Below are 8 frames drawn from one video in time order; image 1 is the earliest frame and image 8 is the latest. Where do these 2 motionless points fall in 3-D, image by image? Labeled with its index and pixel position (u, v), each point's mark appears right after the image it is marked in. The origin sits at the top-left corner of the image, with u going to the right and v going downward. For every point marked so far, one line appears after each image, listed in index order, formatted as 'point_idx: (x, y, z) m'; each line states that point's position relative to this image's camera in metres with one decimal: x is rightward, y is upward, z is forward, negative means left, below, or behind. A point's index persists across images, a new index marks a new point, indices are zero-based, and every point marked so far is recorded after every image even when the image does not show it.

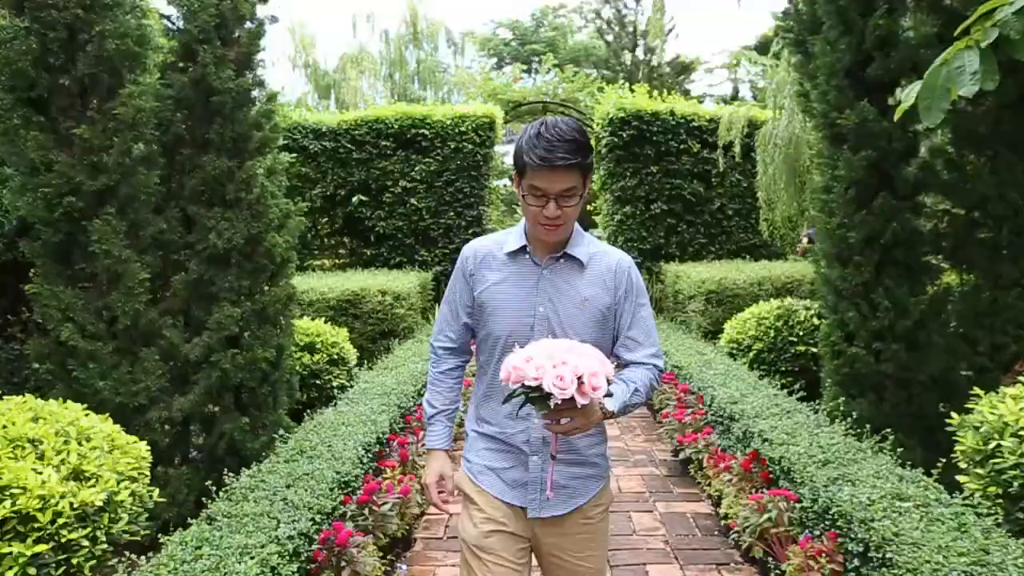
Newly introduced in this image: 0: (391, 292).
0: (-1.0, 0.0, +6.2) m
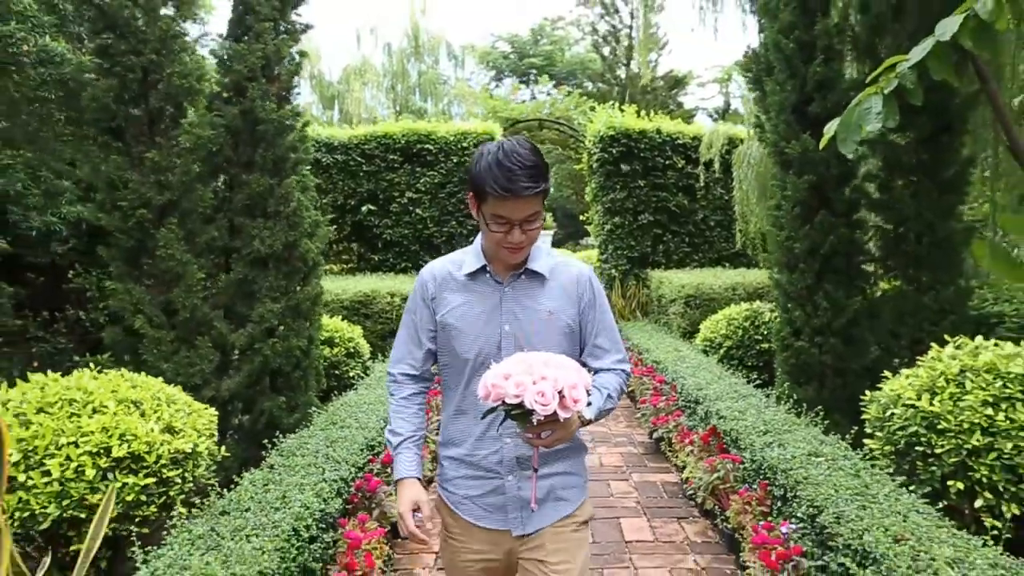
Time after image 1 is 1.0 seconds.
0: (-1.1, -0.1, +6.8) m
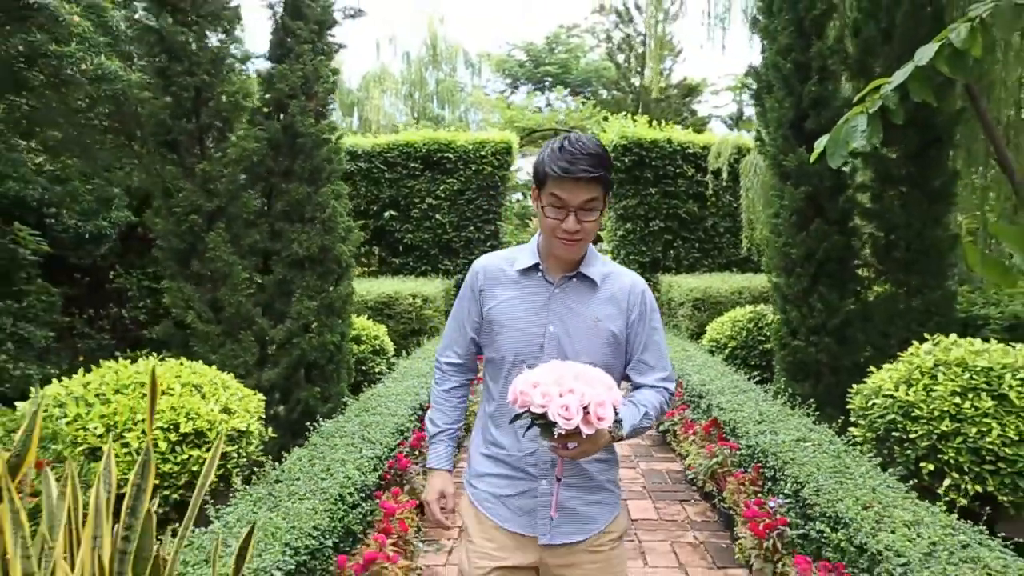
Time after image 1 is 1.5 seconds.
0: (-0.9, -0.1, +7.2) m
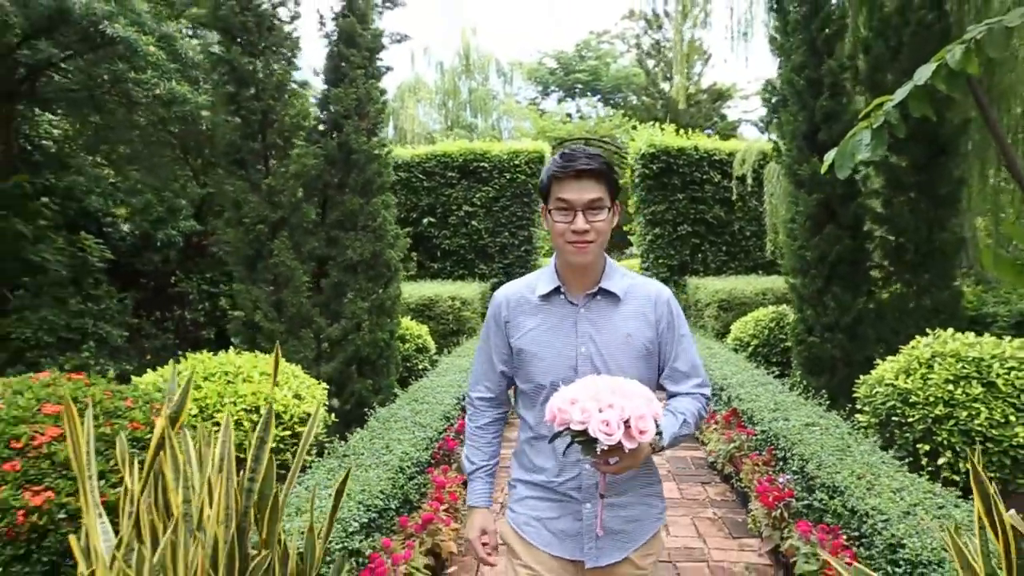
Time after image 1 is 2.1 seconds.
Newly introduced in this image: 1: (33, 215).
0: (-0.6, -0.1, +7.6) m
1: (-4.4, +0.7, +6.6) m
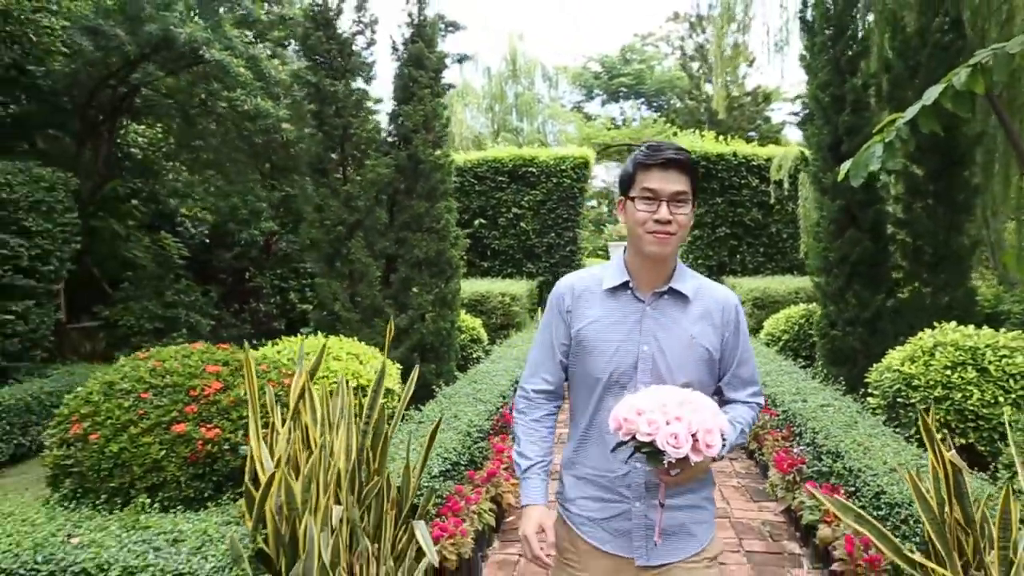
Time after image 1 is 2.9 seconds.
0: (0.0, -0.1, +8.2) m
1: (-3.9, +0.7, +7.4) m
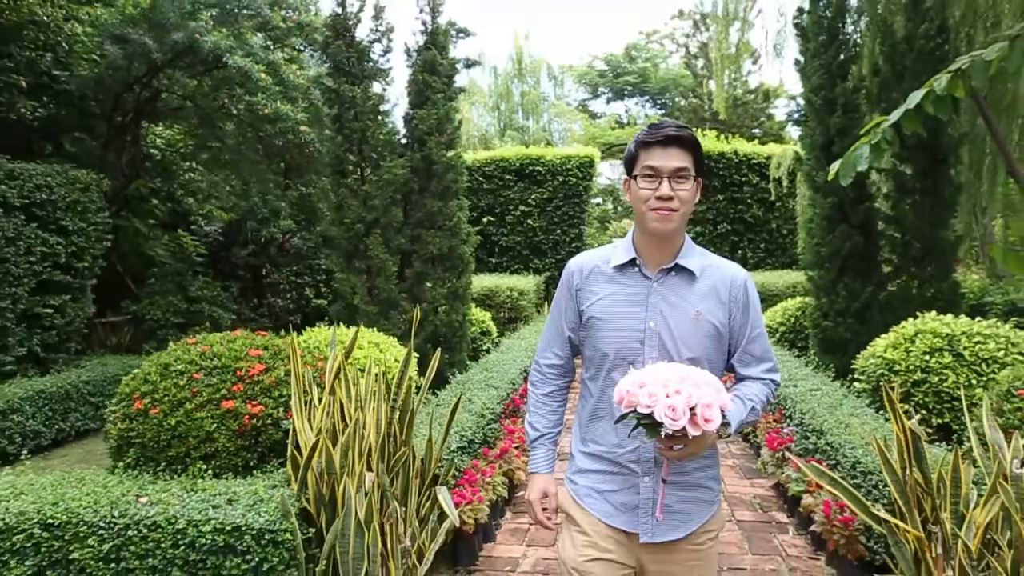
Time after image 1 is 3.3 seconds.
0: (+0.1, 0.0, +8.5) m
1: (-3.9, +0.8, +7.7) m
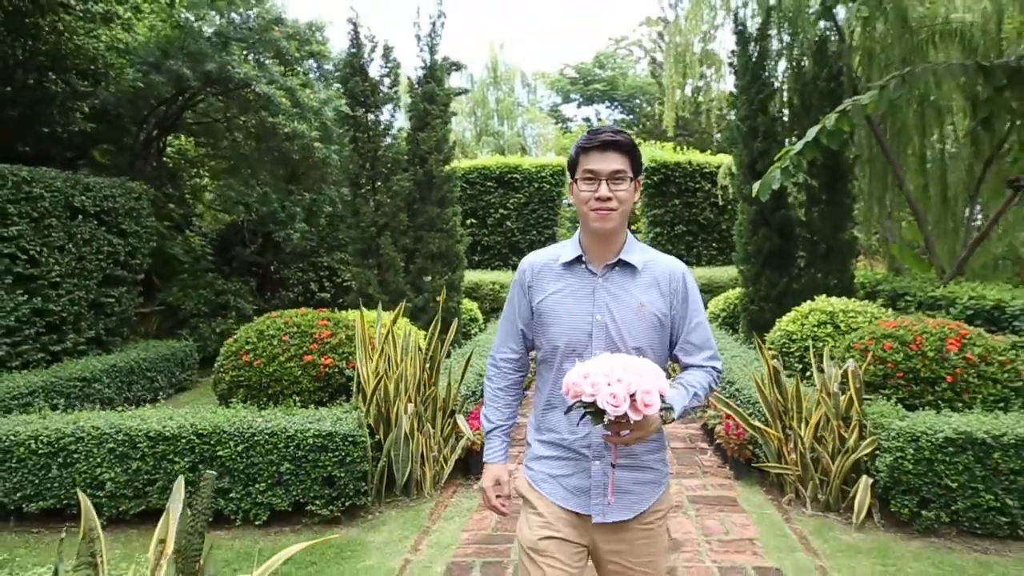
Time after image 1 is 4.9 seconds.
0: (-0.2, +0.1, +9.7) m
1: (-4.1, +0.8, +8.8) m
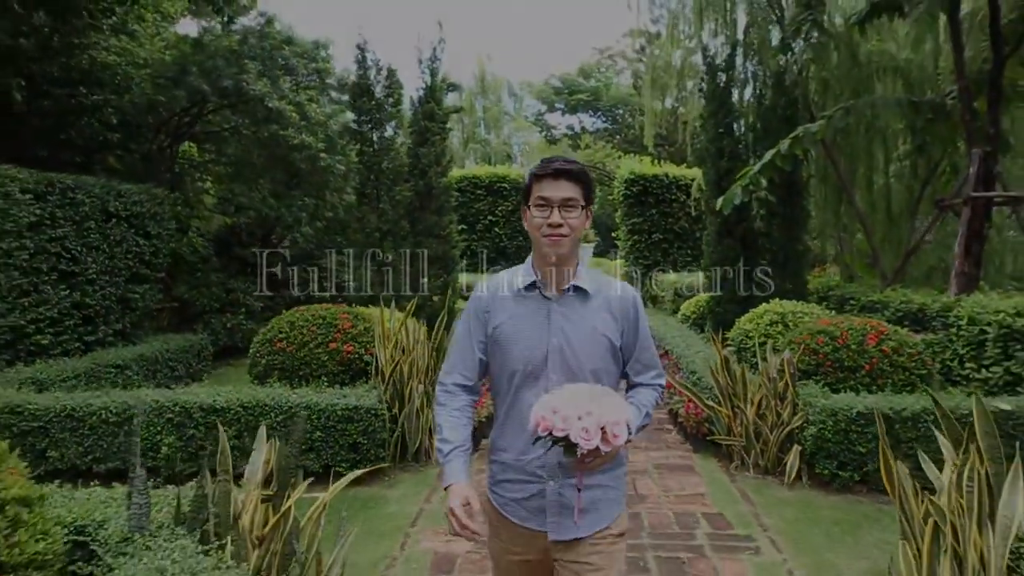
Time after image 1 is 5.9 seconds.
0: (-0.4, 0.0, +10.4) m
1: (-4.2, +0.9, +9.4) m
